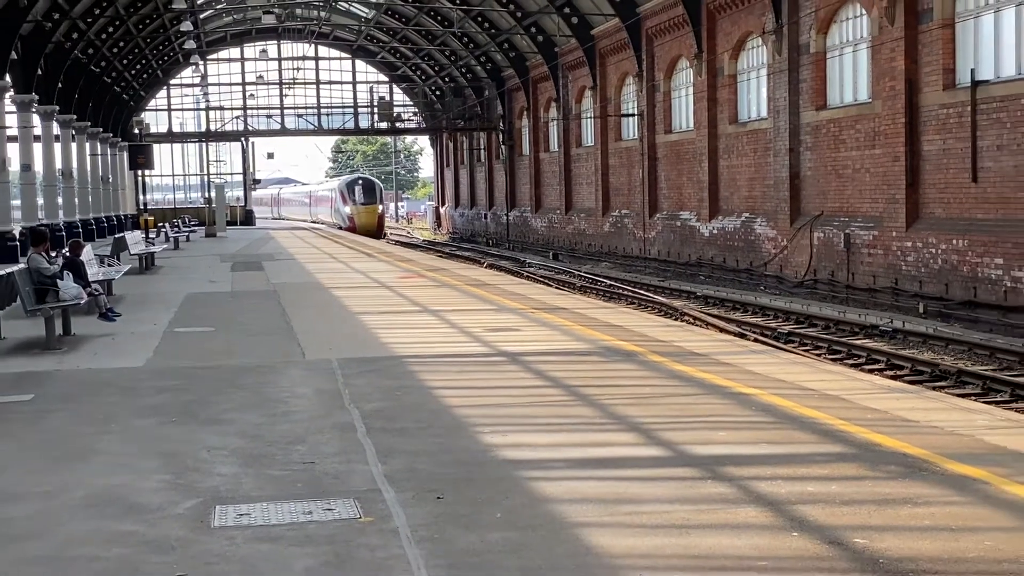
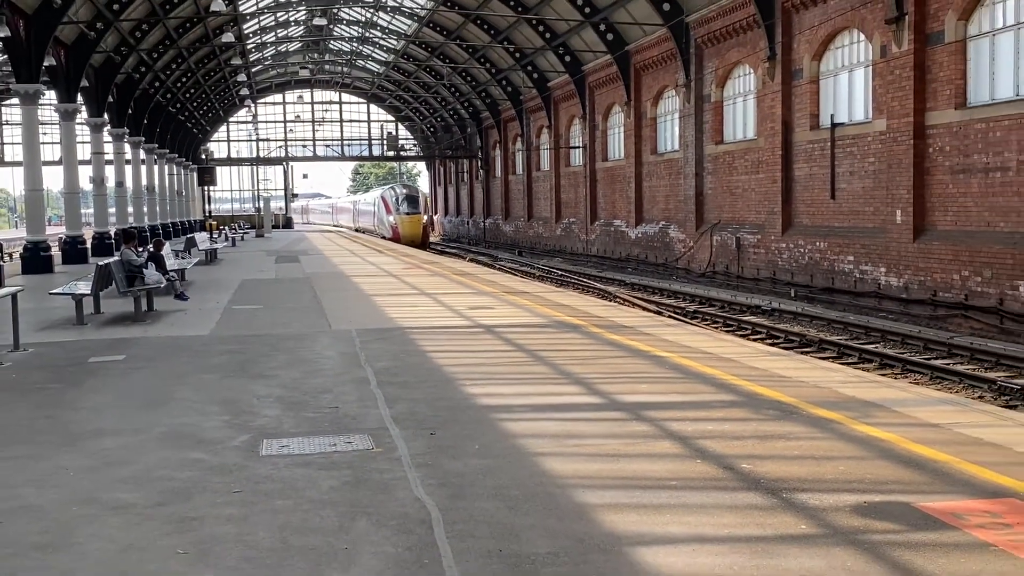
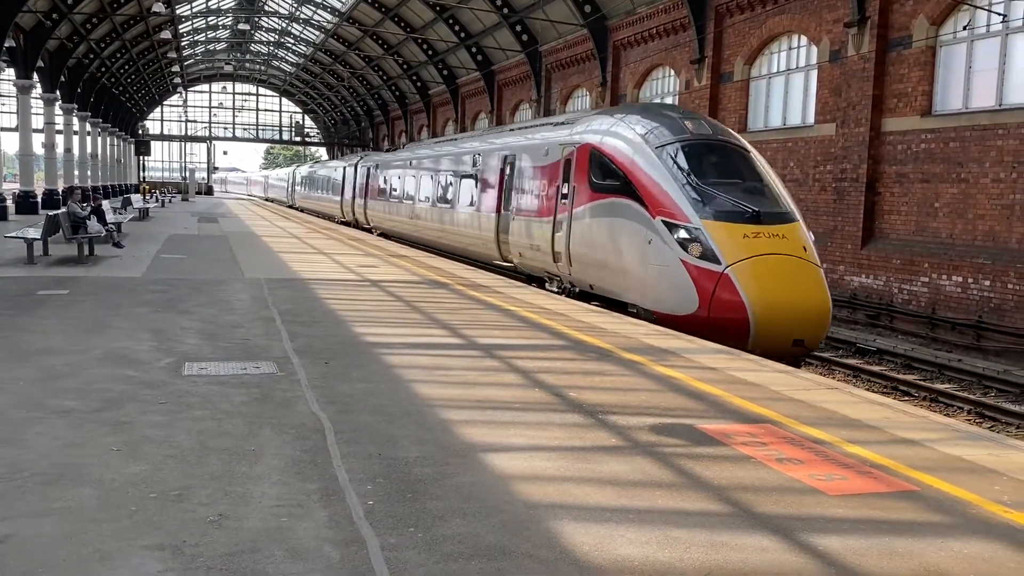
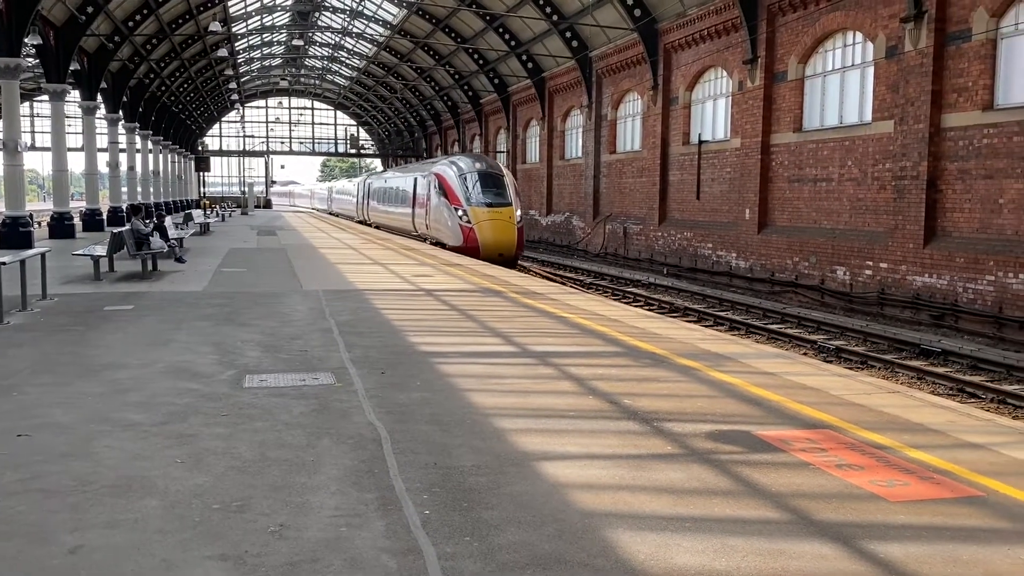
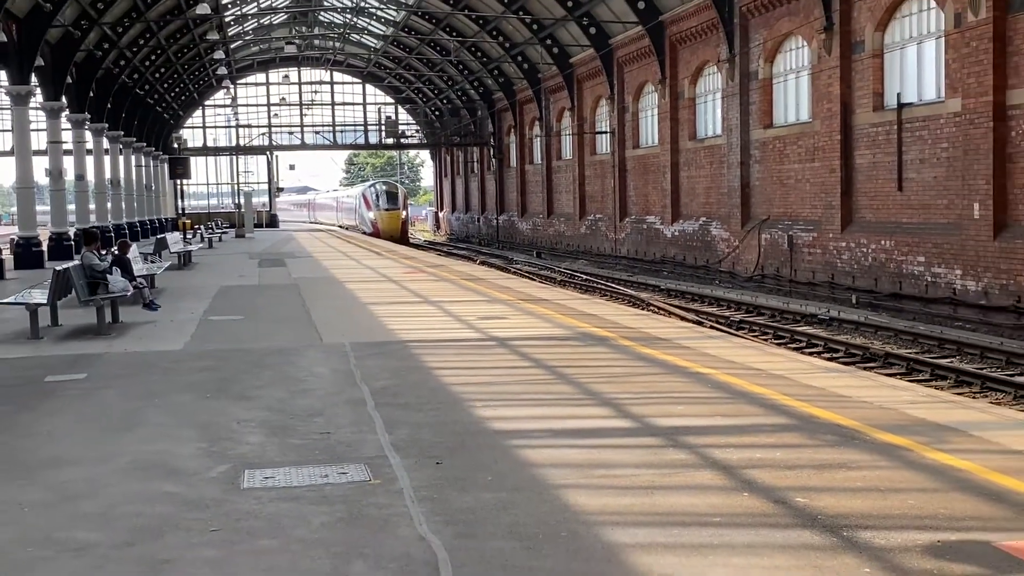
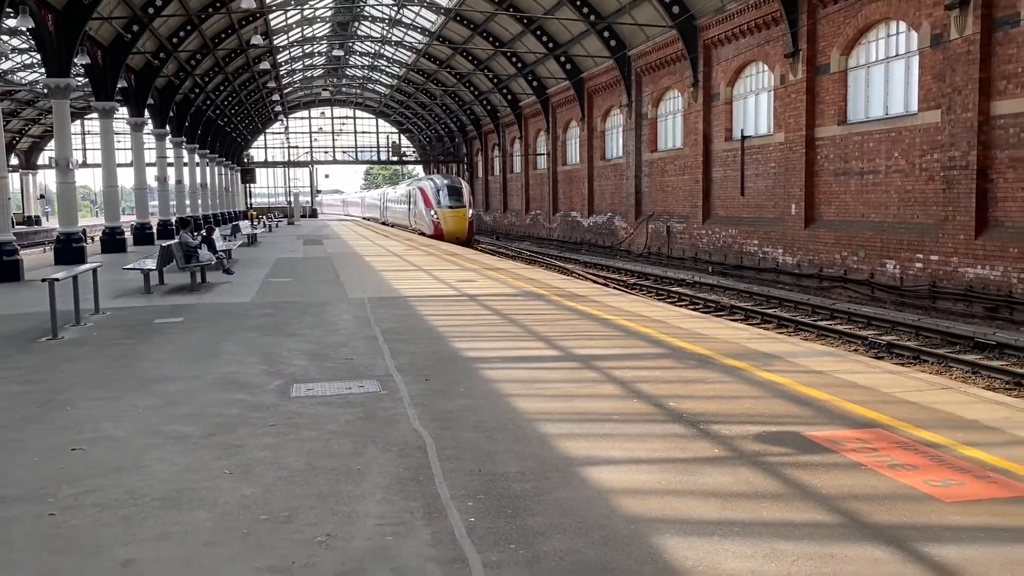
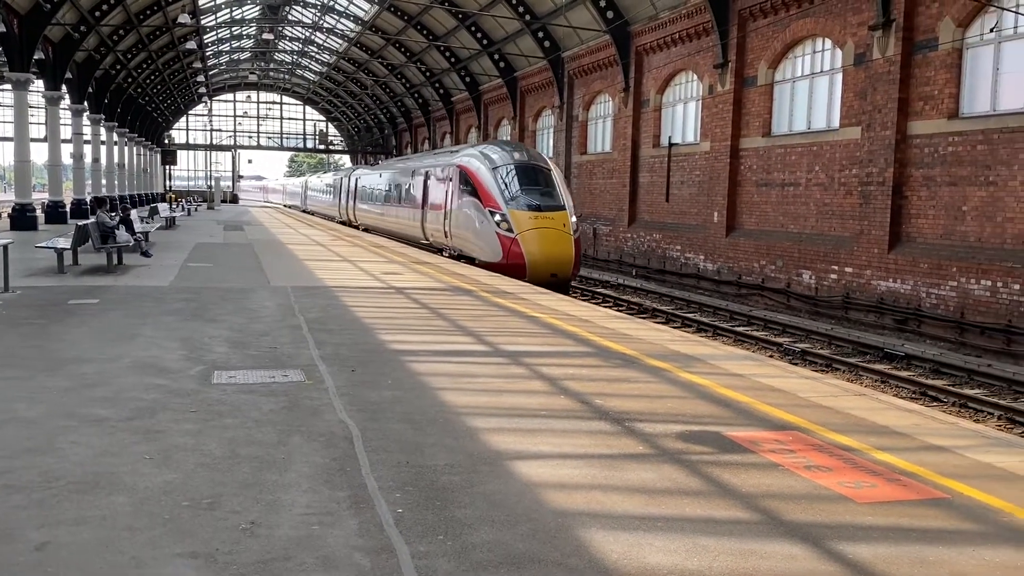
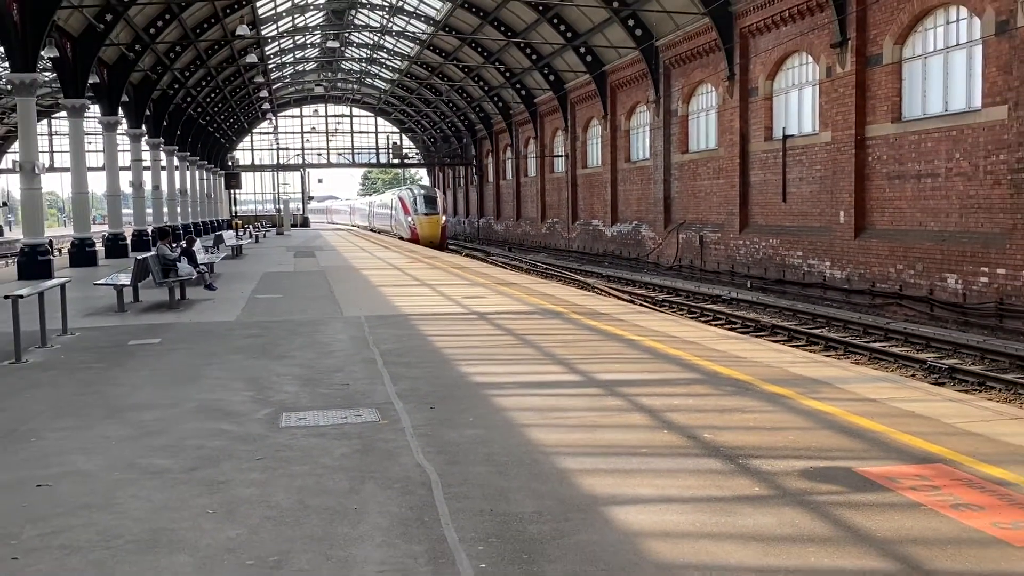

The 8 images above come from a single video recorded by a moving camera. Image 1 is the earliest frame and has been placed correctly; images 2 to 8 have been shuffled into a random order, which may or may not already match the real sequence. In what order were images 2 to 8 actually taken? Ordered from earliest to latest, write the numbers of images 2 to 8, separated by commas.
5, 2, 8, 6, 4, 7, 3
